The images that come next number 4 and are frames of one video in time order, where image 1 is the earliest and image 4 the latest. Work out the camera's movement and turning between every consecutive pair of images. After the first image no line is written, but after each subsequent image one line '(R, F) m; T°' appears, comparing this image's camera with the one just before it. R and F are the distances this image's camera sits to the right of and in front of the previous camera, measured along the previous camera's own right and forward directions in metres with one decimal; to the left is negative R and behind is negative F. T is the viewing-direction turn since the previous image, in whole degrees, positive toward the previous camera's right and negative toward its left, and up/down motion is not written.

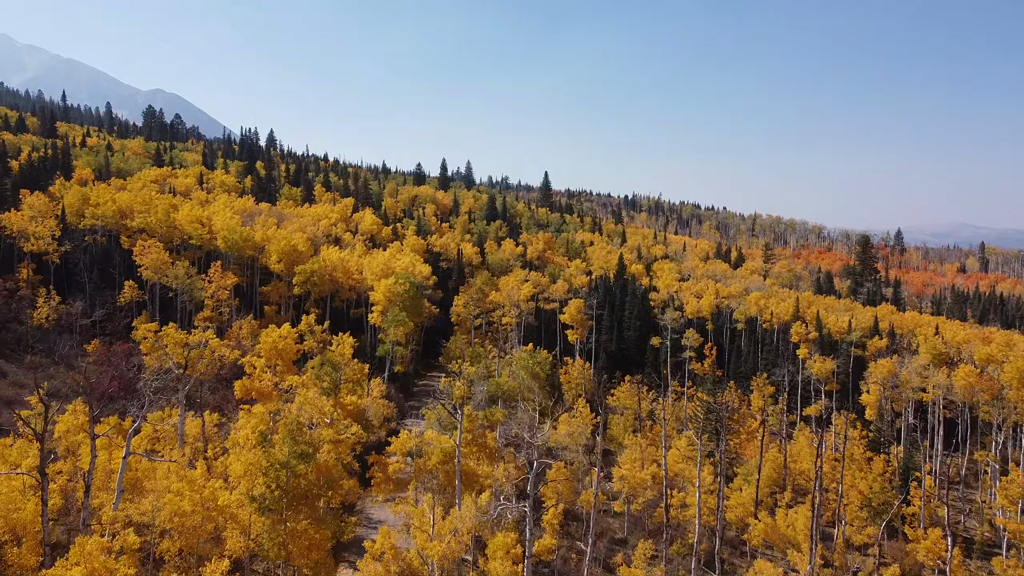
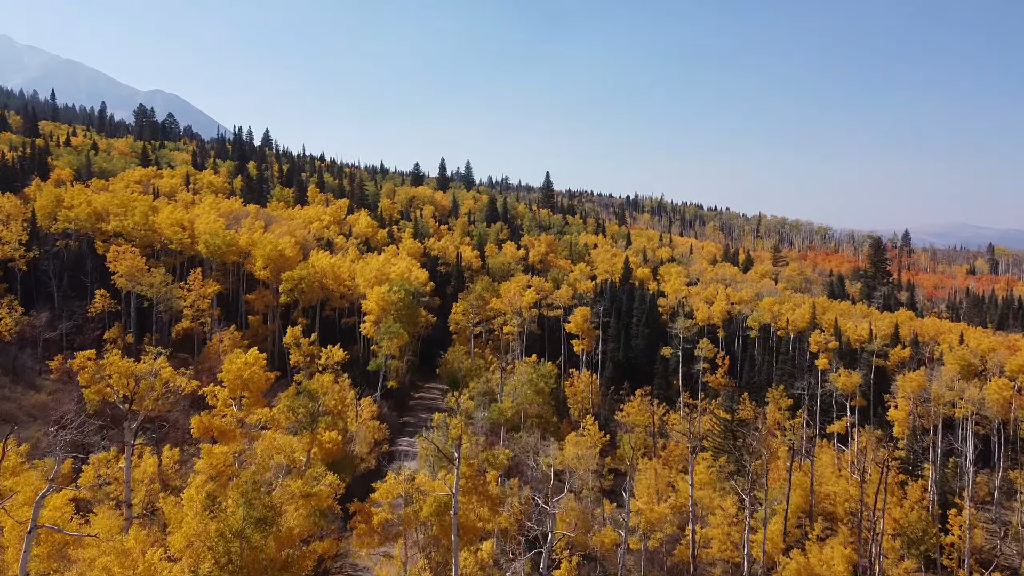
(-0.2, +3.7) m; 0°
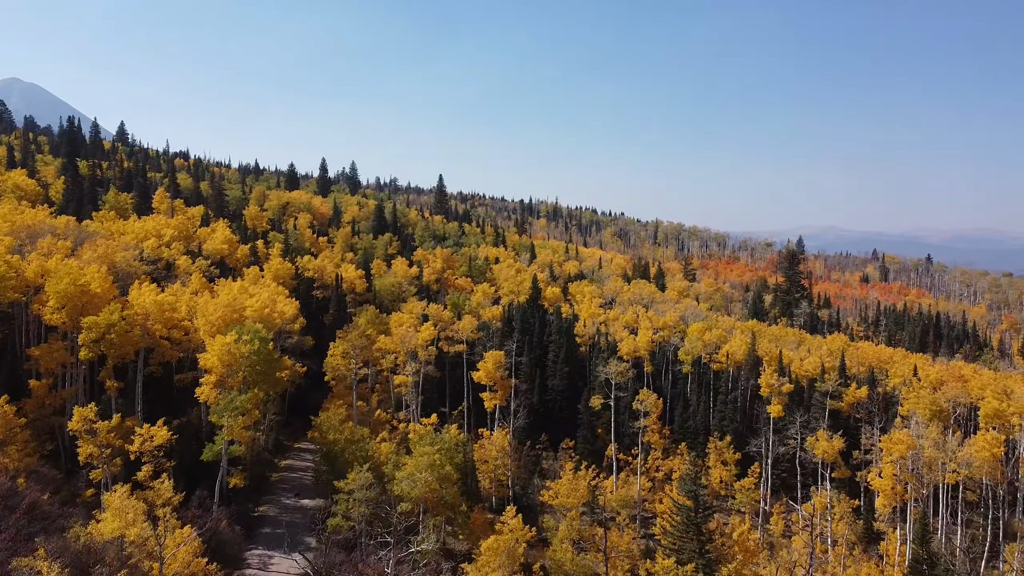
(-0.2, +12.3) m; +8°
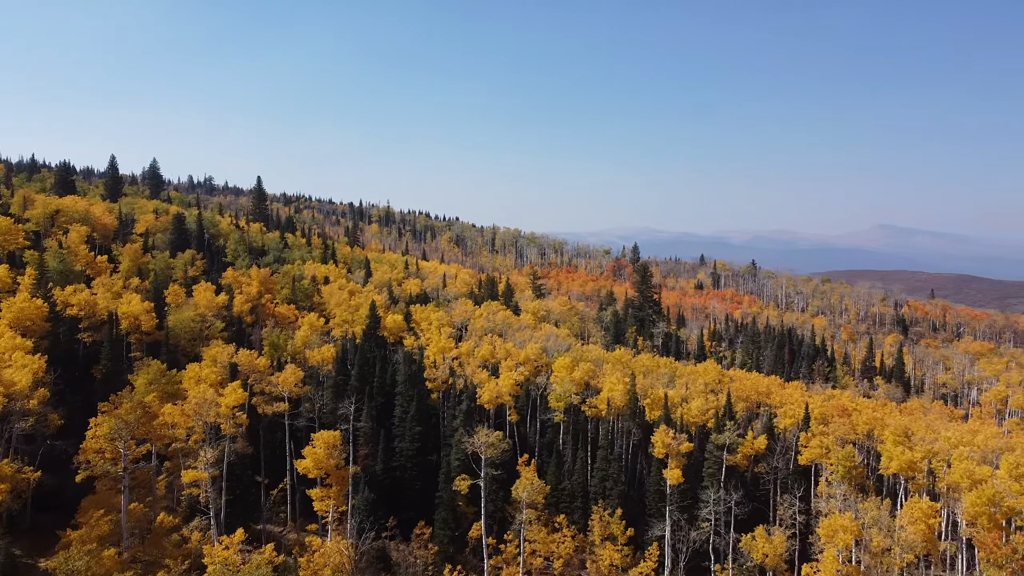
(-0.4, +11.6) m; +12°
